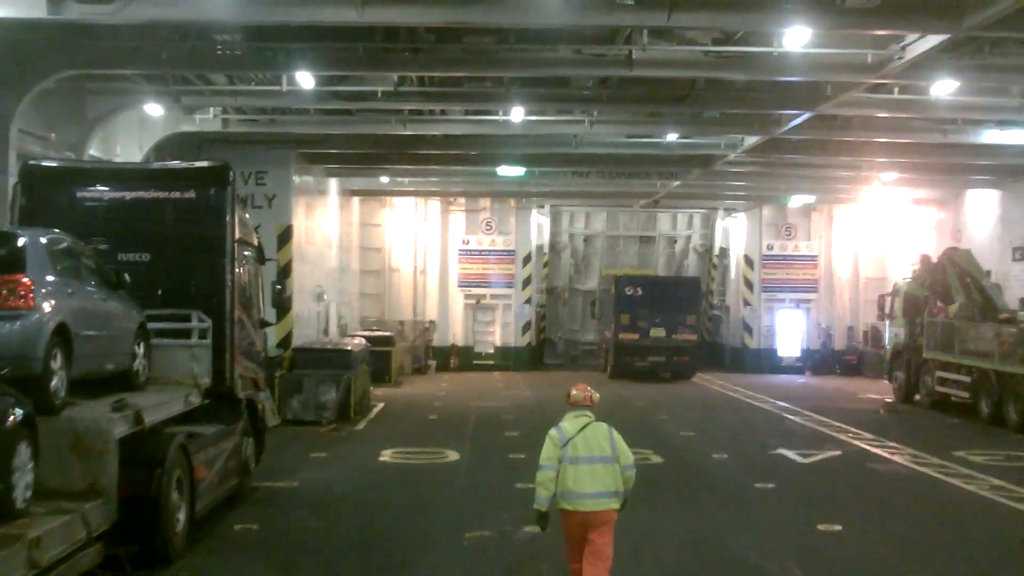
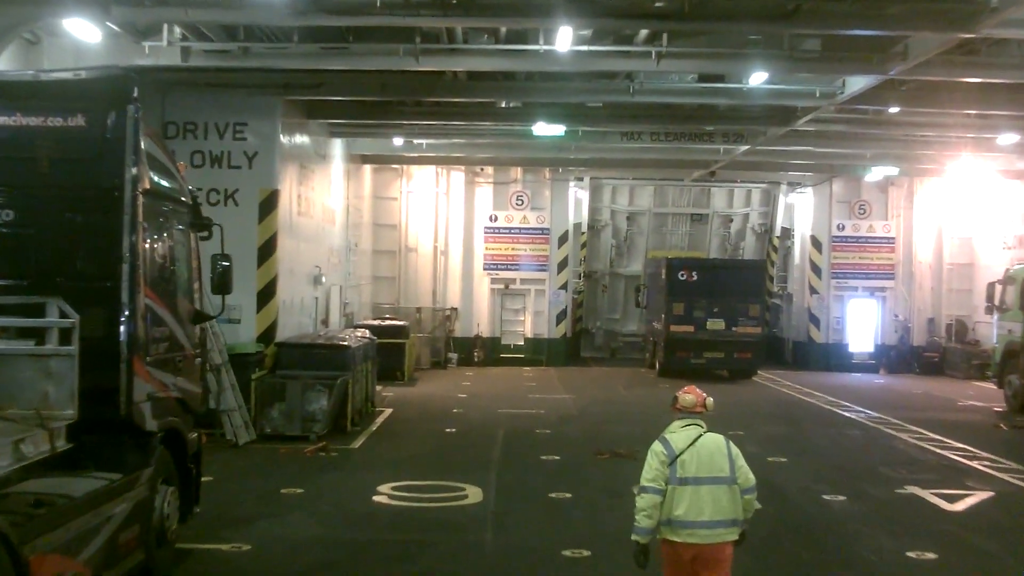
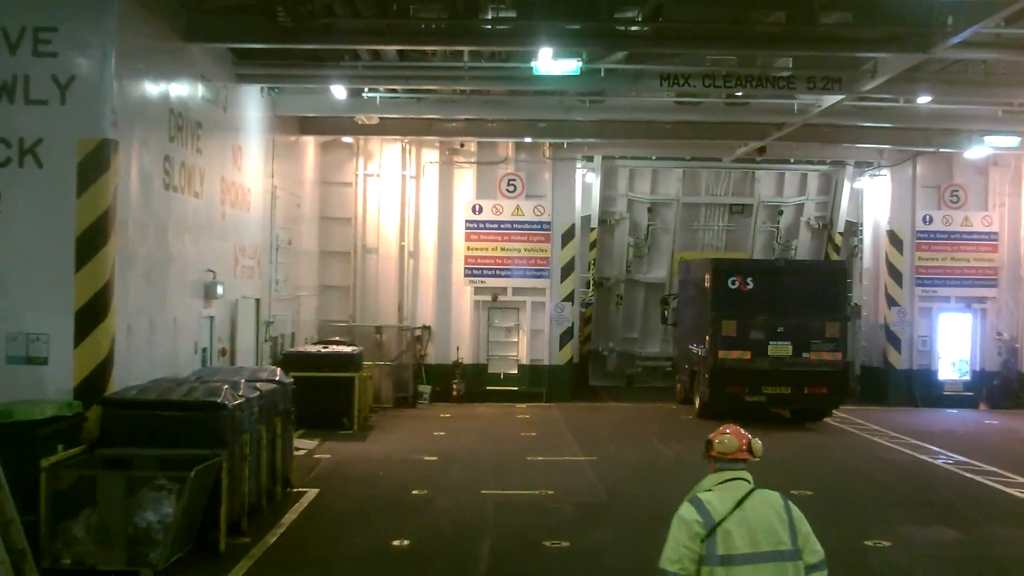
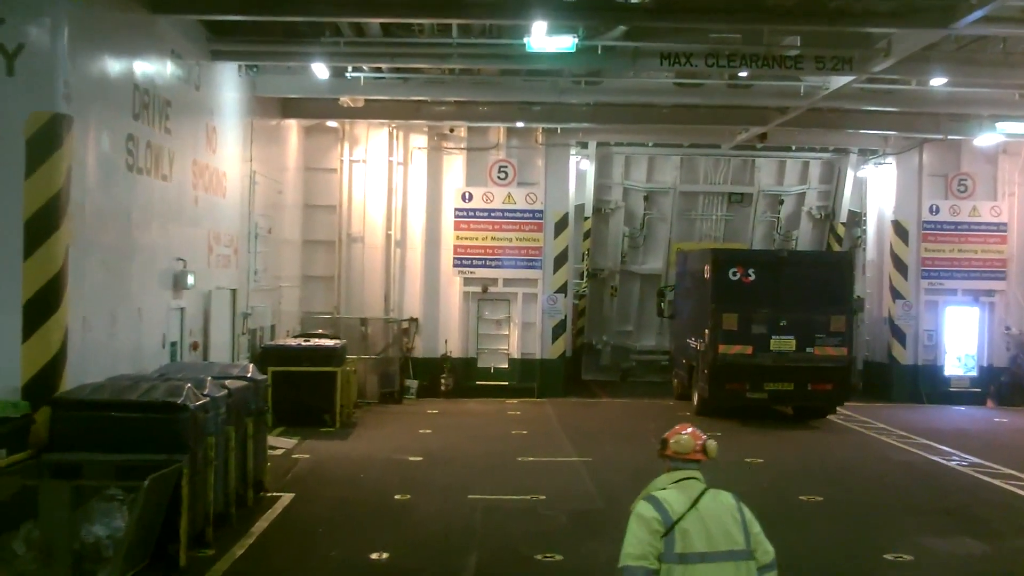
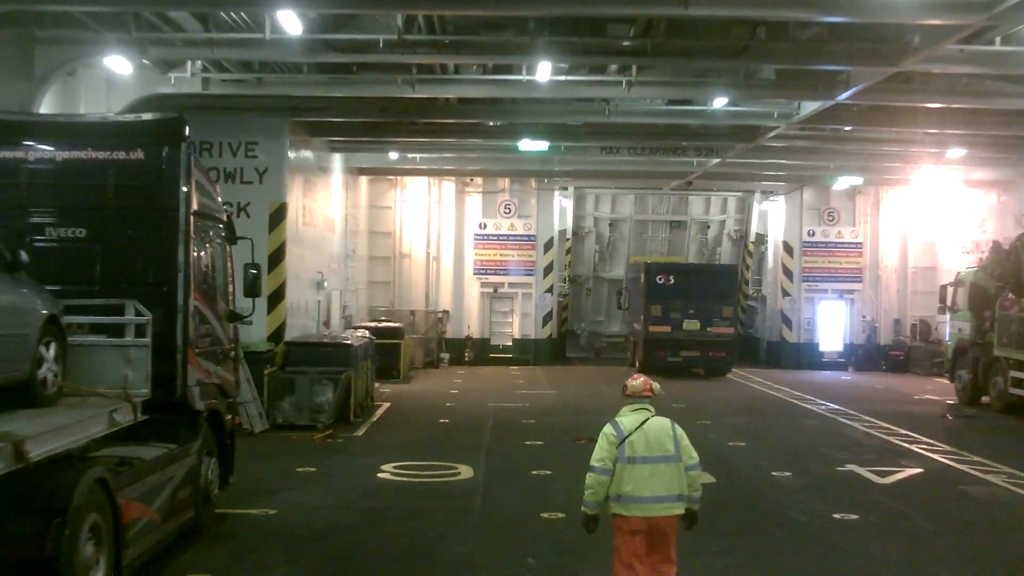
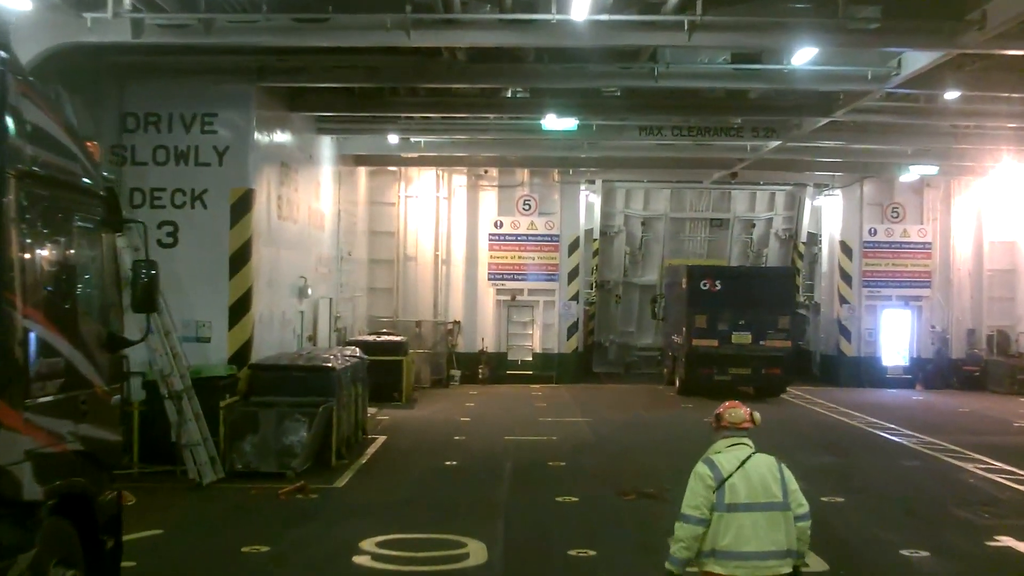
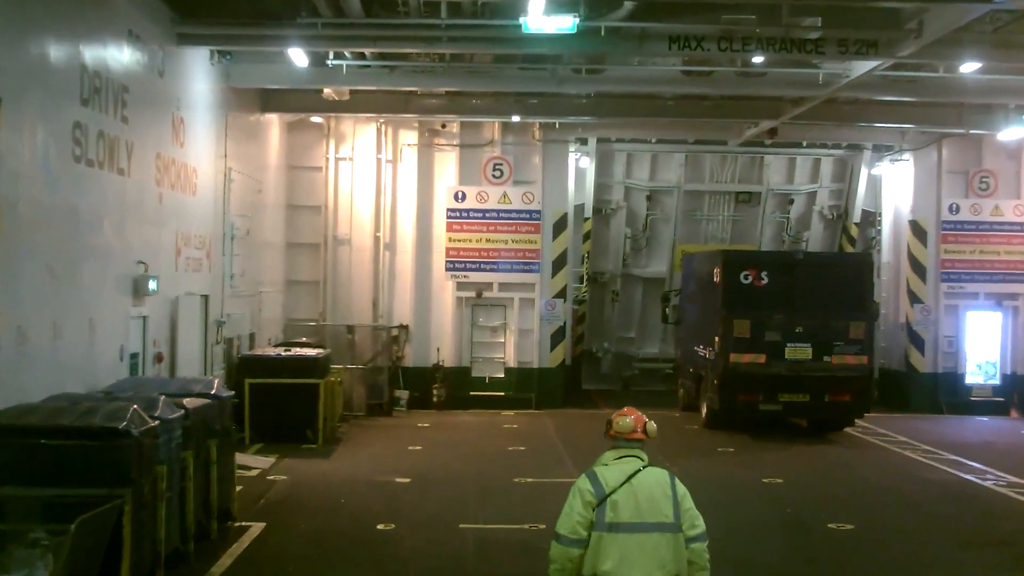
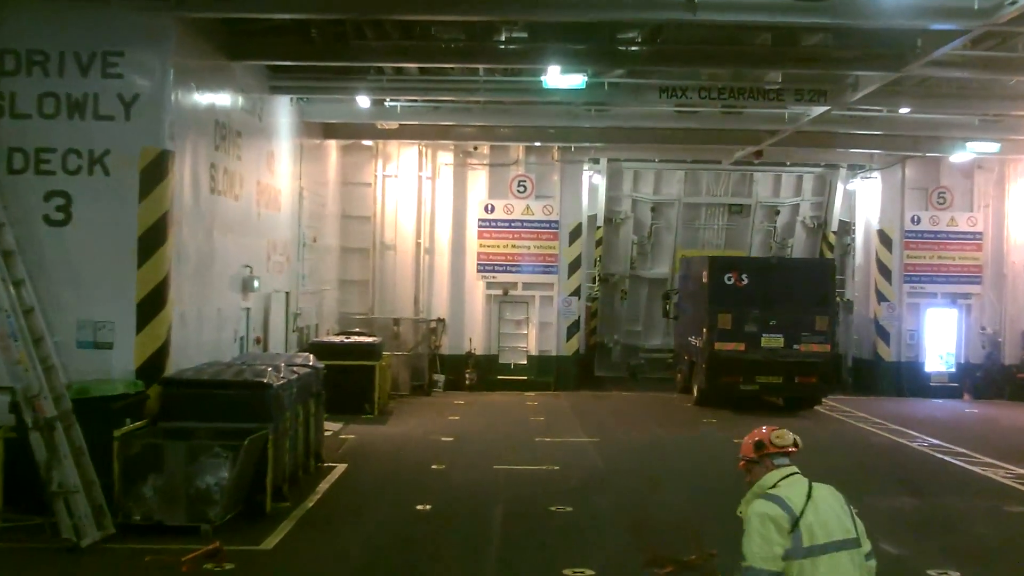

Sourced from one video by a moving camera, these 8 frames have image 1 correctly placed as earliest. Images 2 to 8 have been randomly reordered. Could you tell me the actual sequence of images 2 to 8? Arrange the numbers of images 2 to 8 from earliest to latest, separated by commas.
5, 2, 6, 8, 3, 4, 7
